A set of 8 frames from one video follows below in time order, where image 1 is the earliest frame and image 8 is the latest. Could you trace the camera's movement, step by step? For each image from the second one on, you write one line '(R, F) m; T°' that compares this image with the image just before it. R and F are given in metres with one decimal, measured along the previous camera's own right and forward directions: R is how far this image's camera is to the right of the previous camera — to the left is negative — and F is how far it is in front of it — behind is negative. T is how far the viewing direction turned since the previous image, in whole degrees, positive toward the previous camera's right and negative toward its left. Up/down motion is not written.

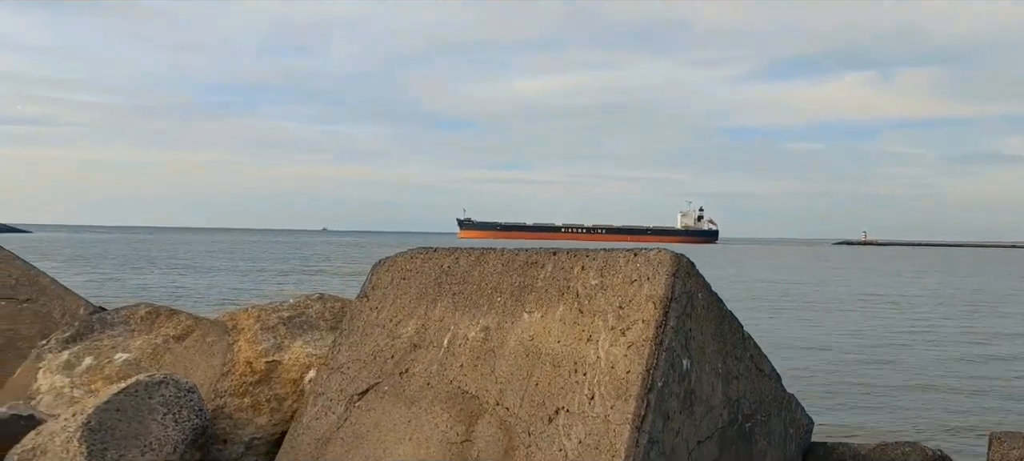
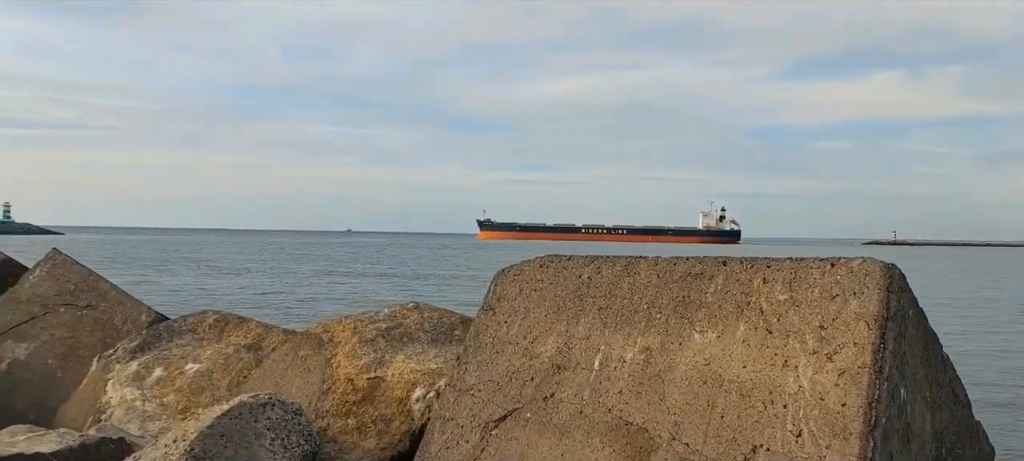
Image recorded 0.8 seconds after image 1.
(-0.4, +0.3) m; -2°
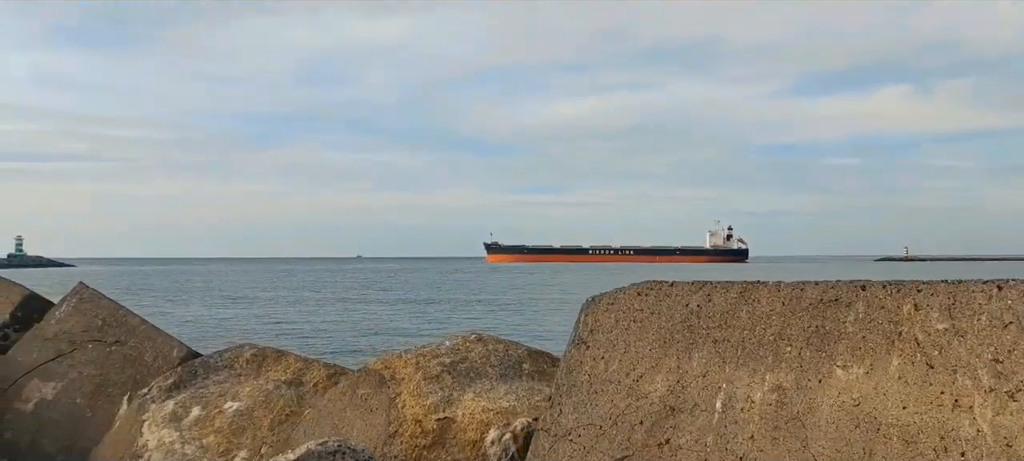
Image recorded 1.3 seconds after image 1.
(-0.3, +0.3) m; -1°
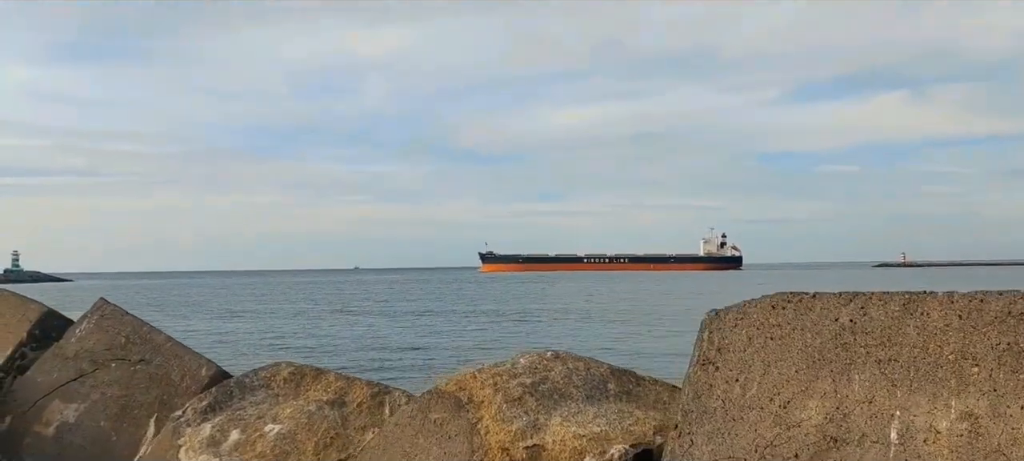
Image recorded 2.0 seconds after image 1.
(-0.3, +0.3) m; 0°
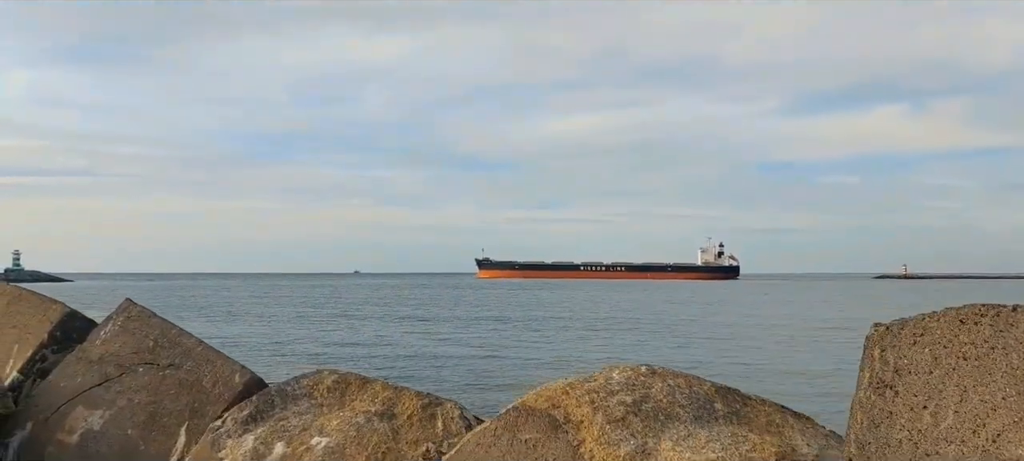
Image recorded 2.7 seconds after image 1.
(-0.3, +0.3) m; 0°
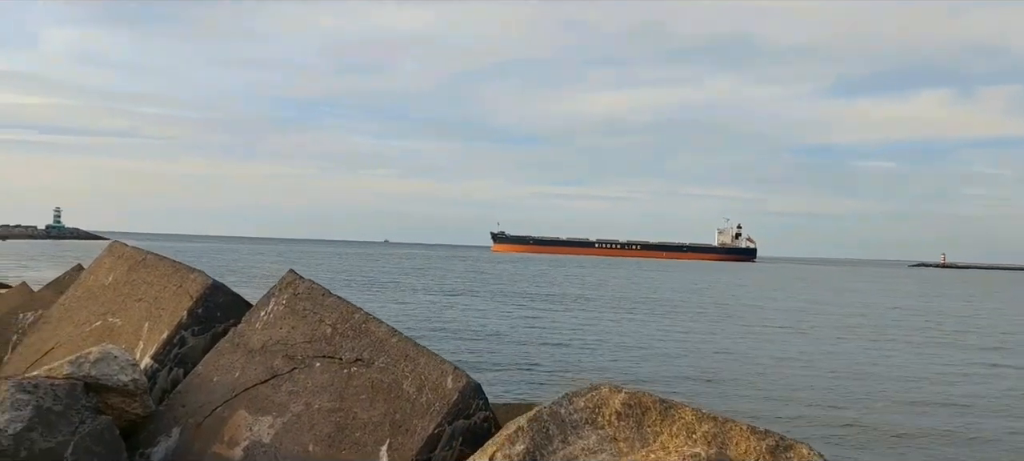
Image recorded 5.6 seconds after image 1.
(-1.4, +1.4) m; -2°
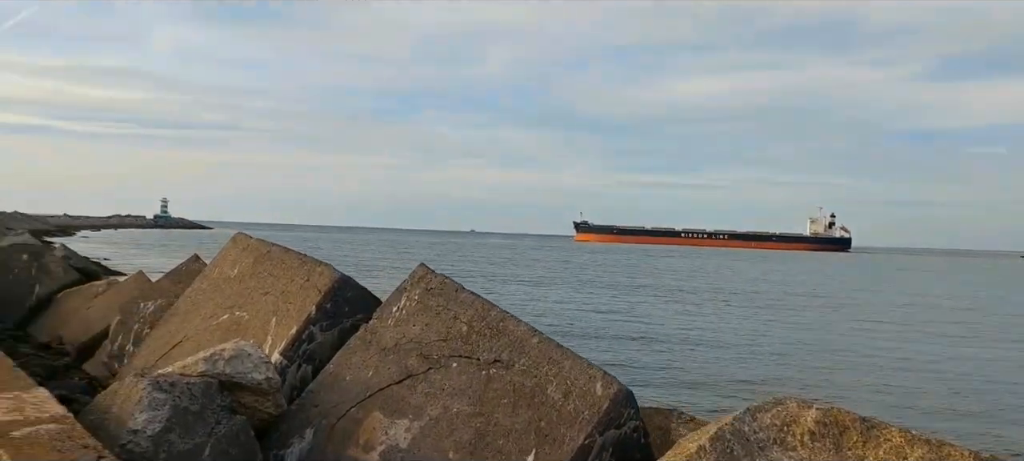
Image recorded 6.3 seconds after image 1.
(-0.3, +0.3) m; -6°
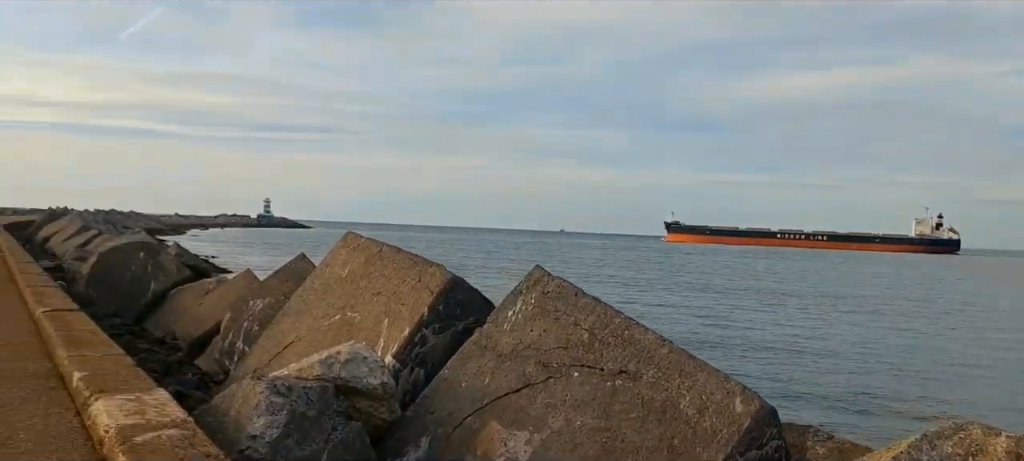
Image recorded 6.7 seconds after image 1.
(-0.2, +0.2) m; -6°
